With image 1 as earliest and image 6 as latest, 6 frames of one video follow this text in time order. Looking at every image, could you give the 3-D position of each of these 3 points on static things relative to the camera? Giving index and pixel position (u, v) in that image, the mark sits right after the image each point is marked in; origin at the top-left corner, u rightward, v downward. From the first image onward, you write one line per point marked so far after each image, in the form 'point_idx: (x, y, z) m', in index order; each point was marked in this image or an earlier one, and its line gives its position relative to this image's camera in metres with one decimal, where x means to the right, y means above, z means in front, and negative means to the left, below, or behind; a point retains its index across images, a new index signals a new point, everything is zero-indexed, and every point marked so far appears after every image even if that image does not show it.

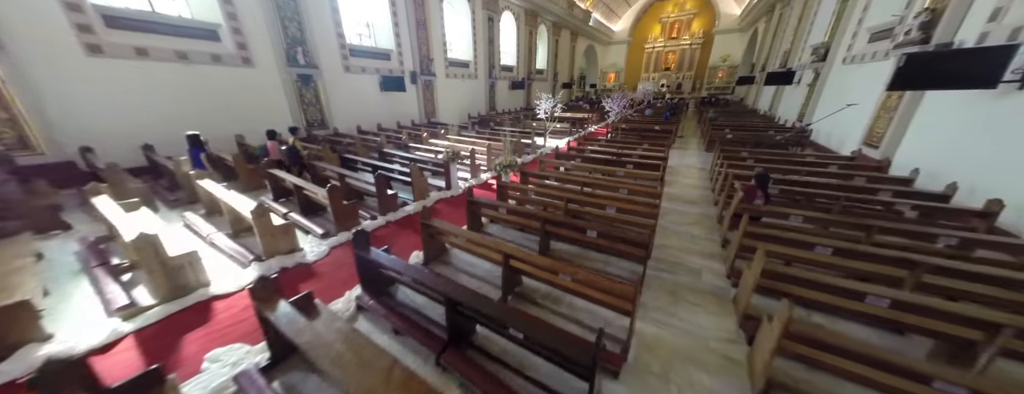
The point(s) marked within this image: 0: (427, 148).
0: (-1.6, +0.9, +4.9) m
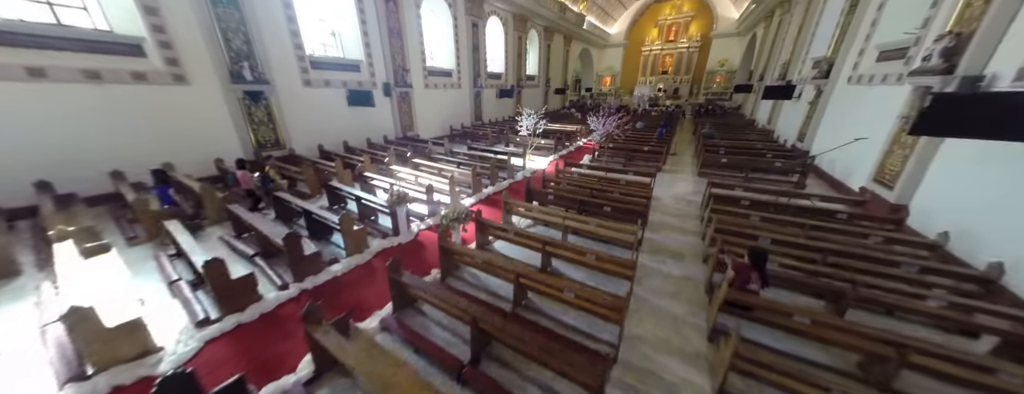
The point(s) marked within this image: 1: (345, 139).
0: (-2.1, +0.3, +4.3) m
1: (-4.1, +1.4, +6.8) m
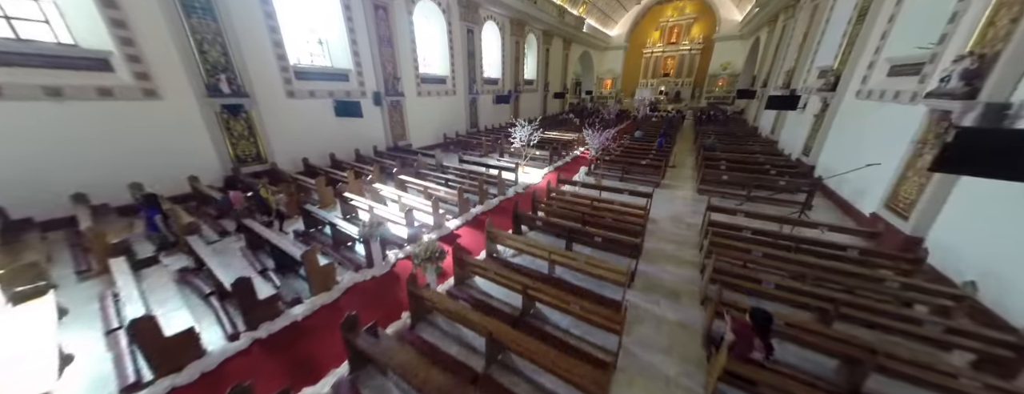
0: (-2.3, -0.1, +4.1) m
1: (-4.3, +1.1, +6.5) m
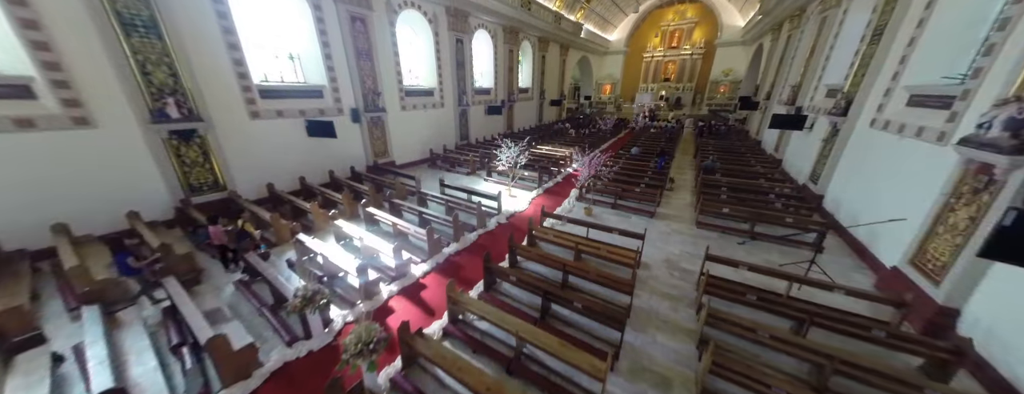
0: (-2.6, -0.6, +3.6) m
1: (-4.7, +0.5, +6.1) m
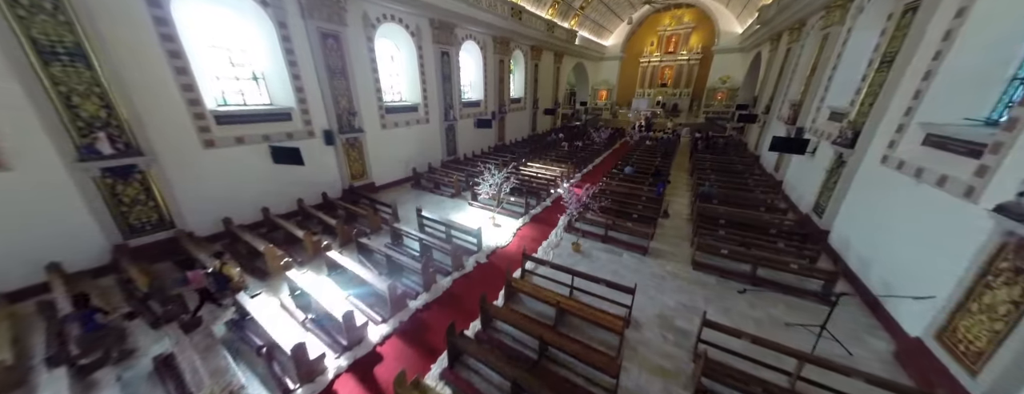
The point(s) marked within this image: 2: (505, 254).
0: (-3.0, -1.3, +3.1) m
1: (-5.0, -0.1, +5.6) m
2: (-0.1, -1.1, +5.2) m
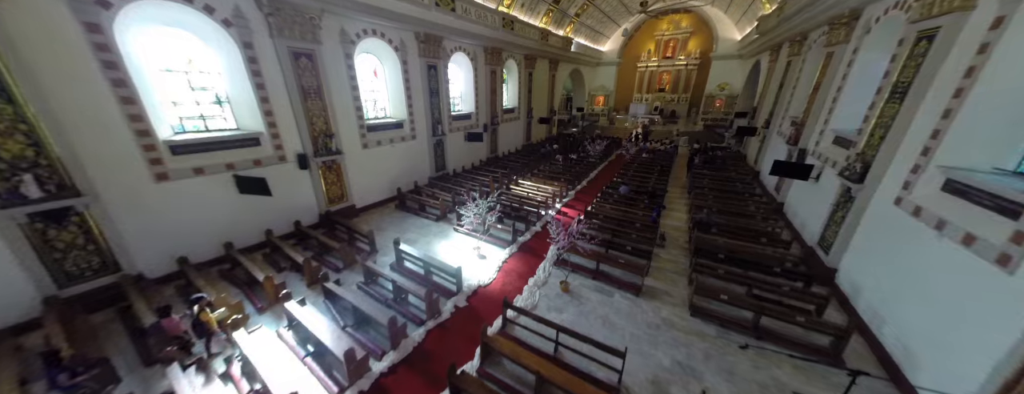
0: (-3.3, -1.9, +2.7) m
1: (-5.3, -0.8, +5.2) m
2: (-0.4, -1.7, +4.8) m
